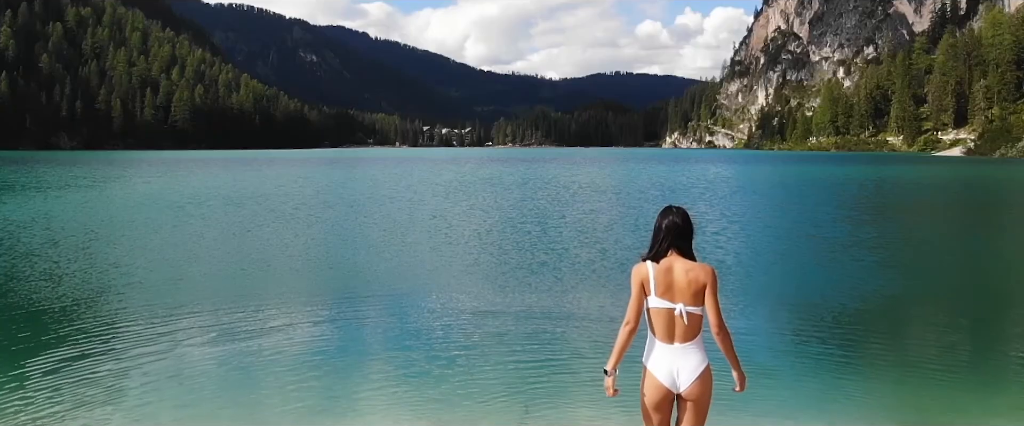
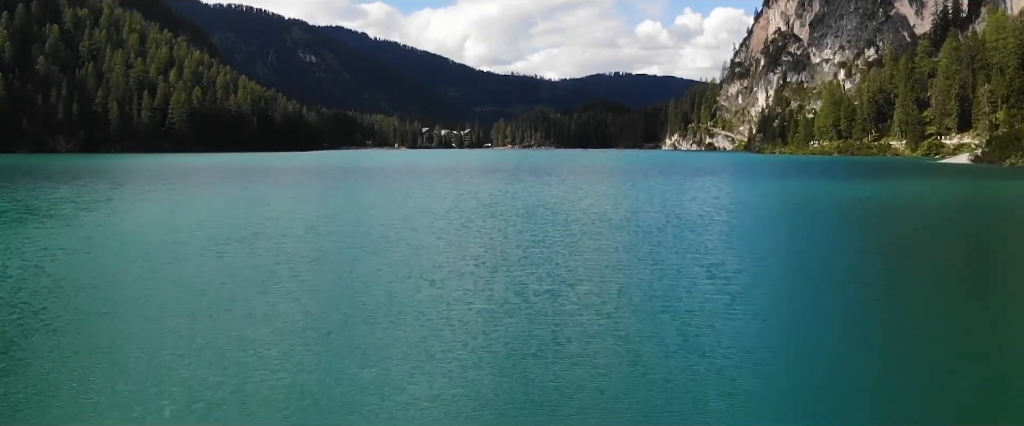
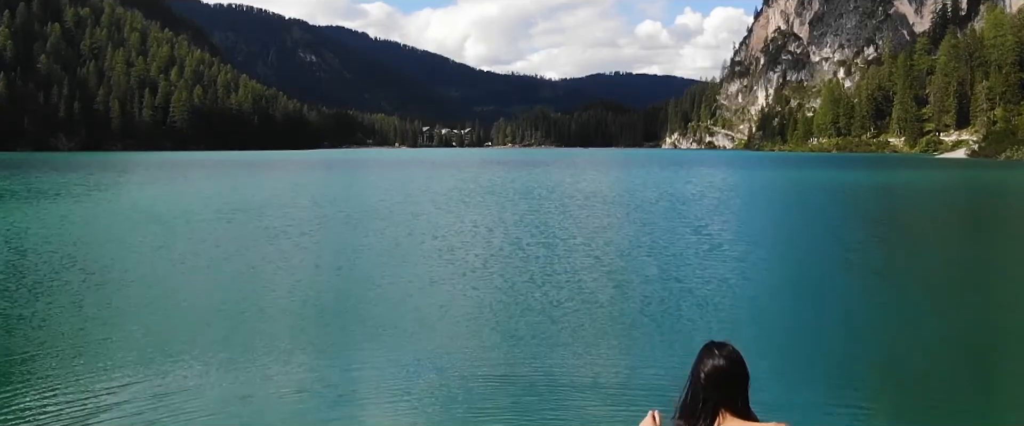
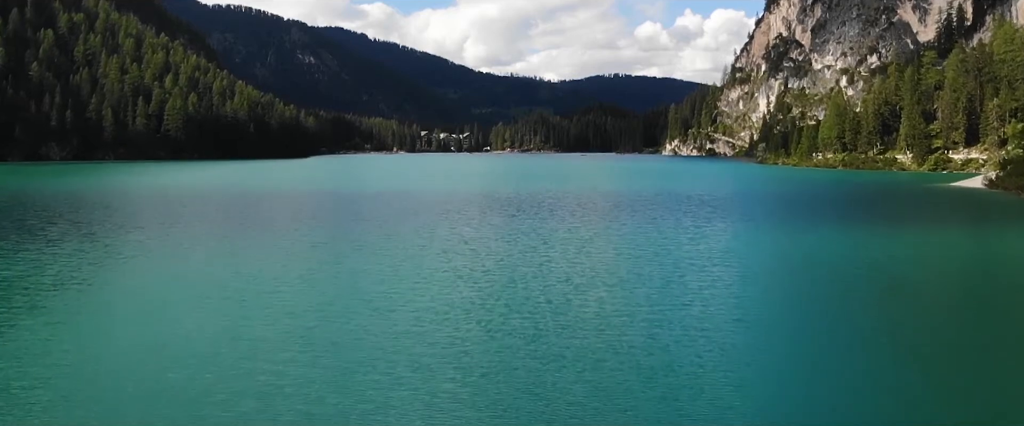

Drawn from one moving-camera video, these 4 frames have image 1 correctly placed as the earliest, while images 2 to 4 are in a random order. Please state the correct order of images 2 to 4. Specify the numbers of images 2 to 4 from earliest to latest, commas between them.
3, 2, 4
